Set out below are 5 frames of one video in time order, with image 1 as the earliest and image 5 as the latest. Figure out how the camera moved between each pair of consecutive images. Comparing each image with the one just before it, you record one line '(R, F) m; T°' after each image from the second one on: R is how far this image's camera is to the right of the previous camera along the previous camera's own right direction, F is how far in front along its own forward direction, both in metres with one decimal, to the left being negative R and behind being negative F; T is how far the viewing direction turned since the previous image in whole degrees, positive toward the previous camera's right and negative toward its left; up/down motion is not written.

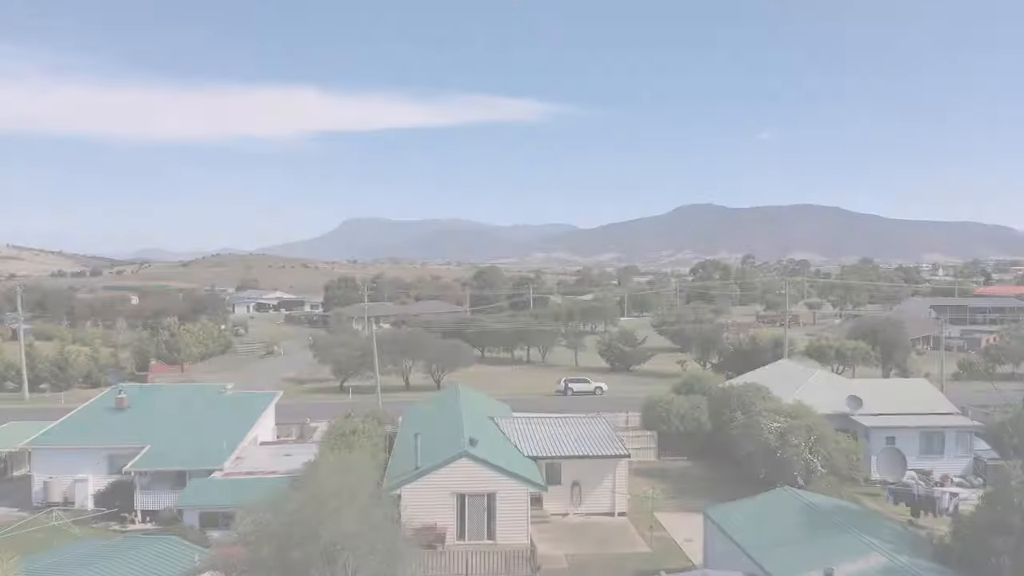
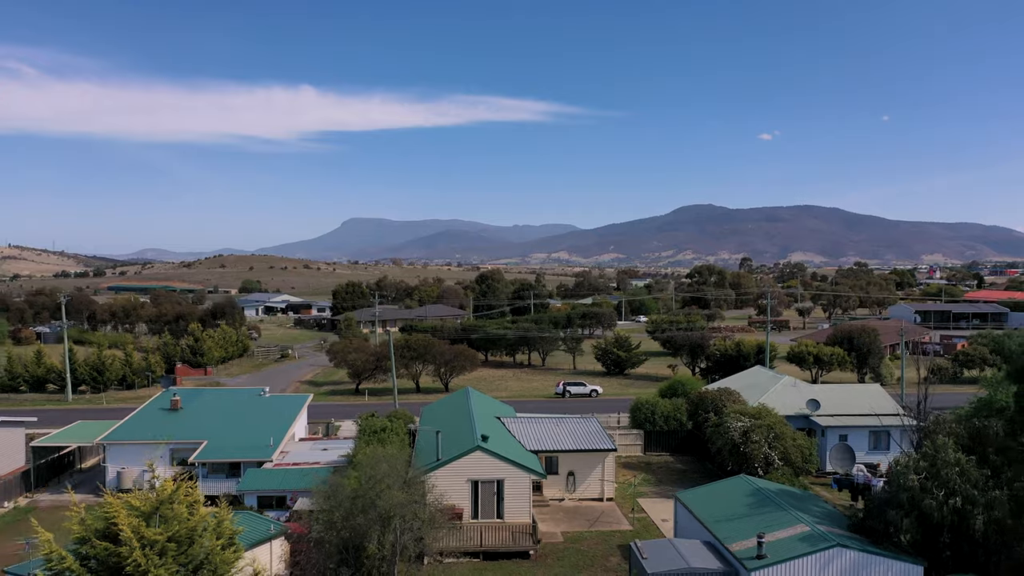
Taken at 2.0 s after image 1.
(-0.1, -2.3) m; 0°
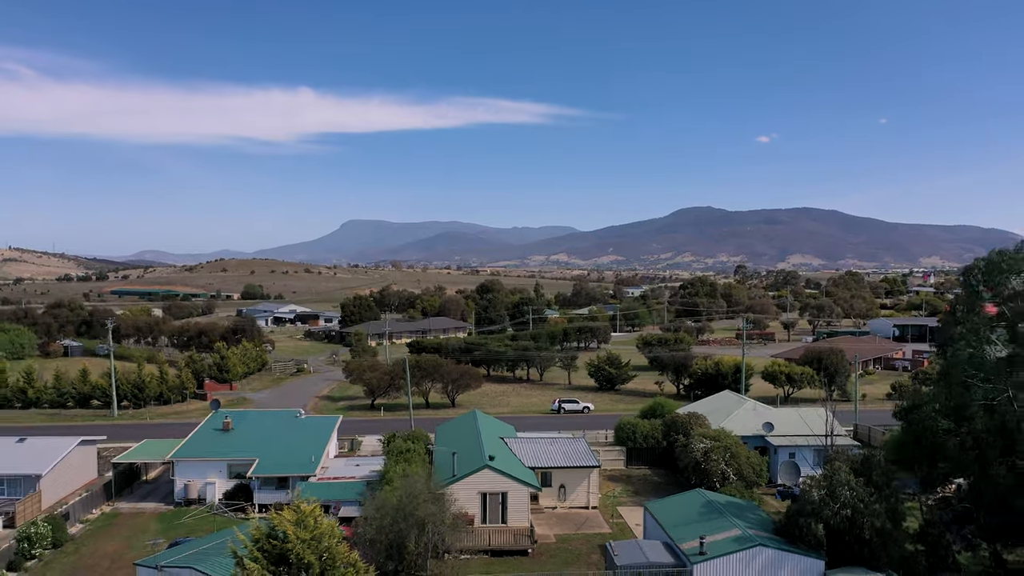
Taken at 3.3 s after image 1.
(-0.1, -3.2) m; 0°
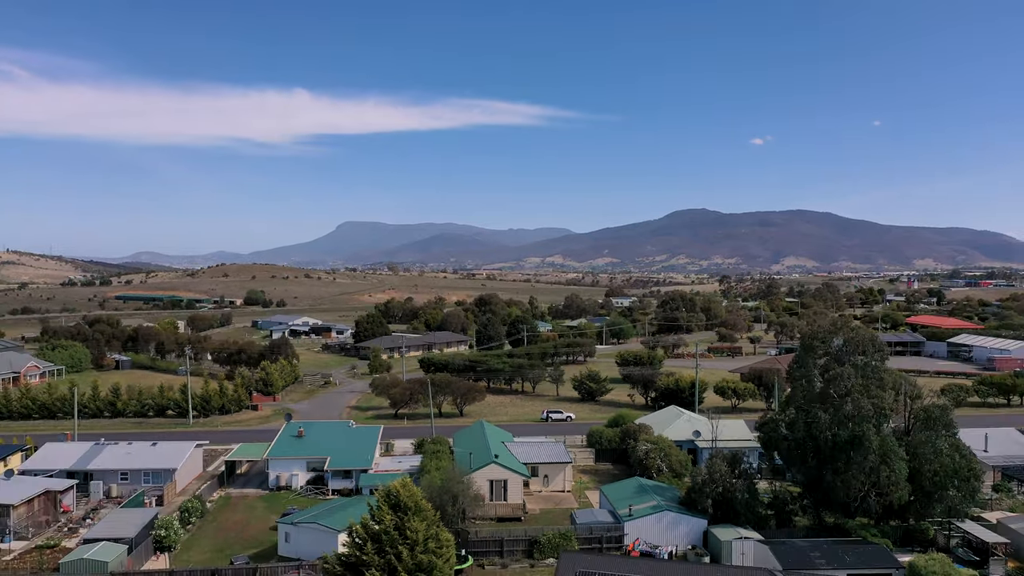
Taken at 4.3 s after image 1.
(-0.1, -7.6) m; 0°
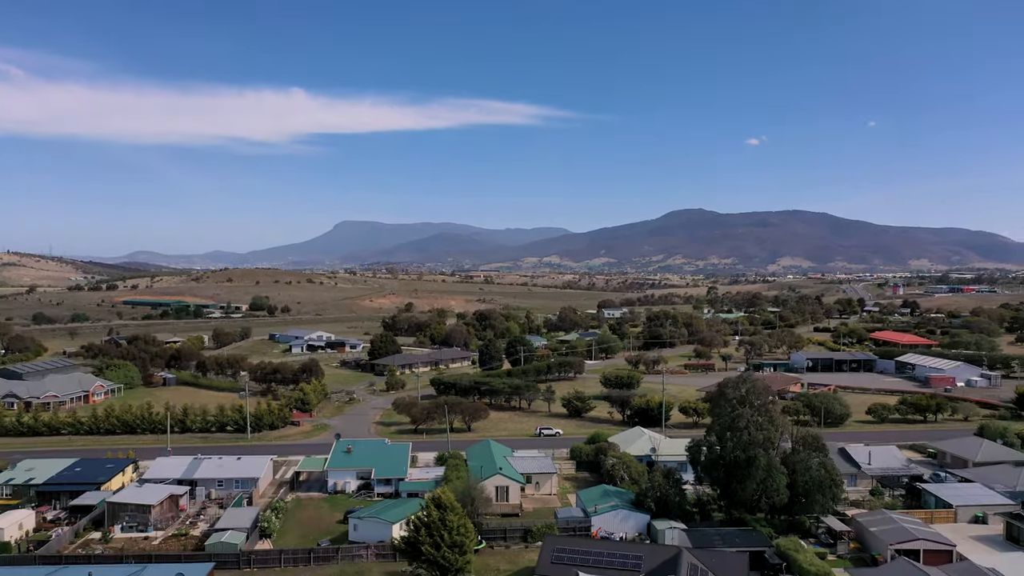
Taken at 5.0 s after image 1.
(-0.2, -8.5) m; 0°
